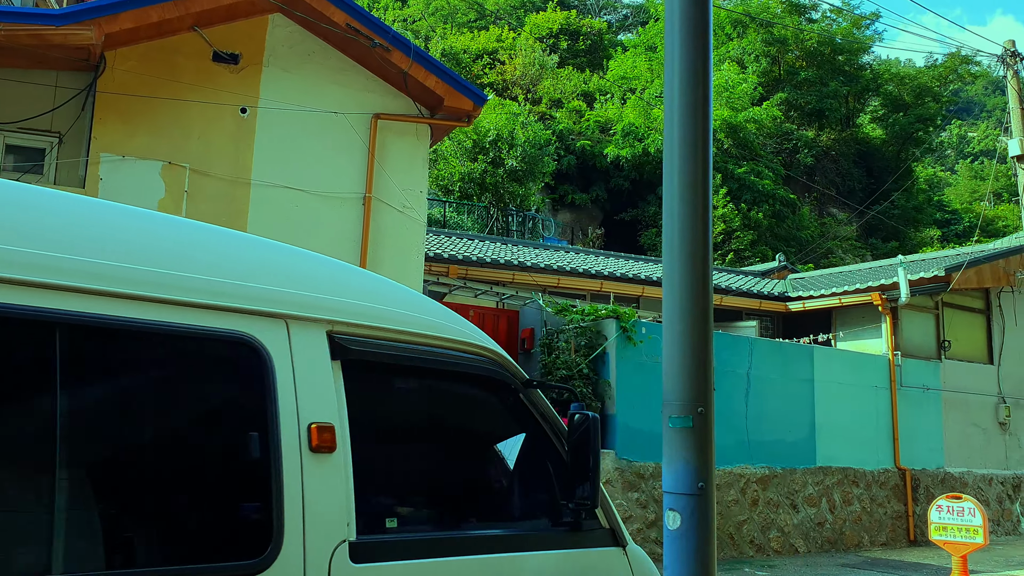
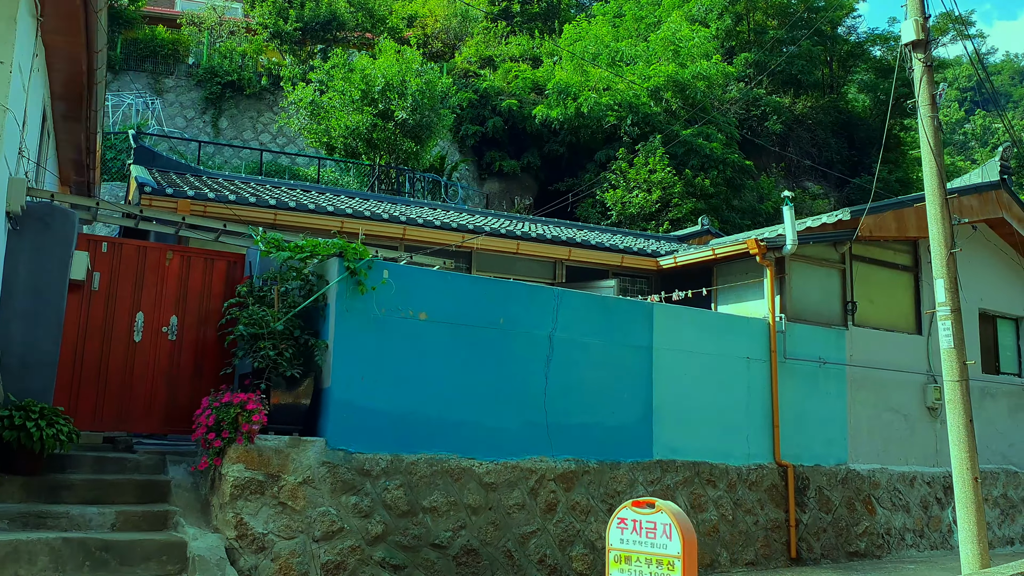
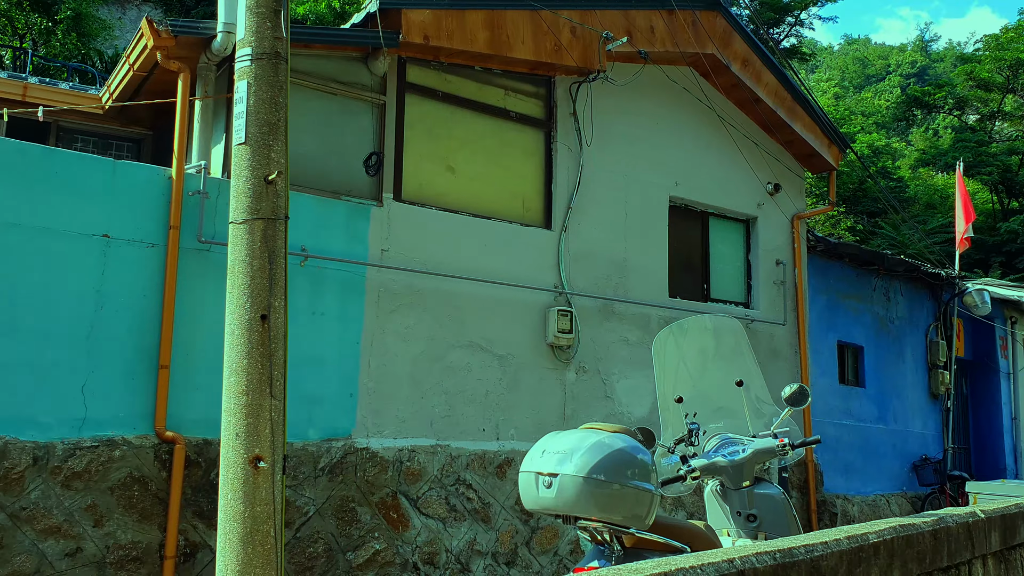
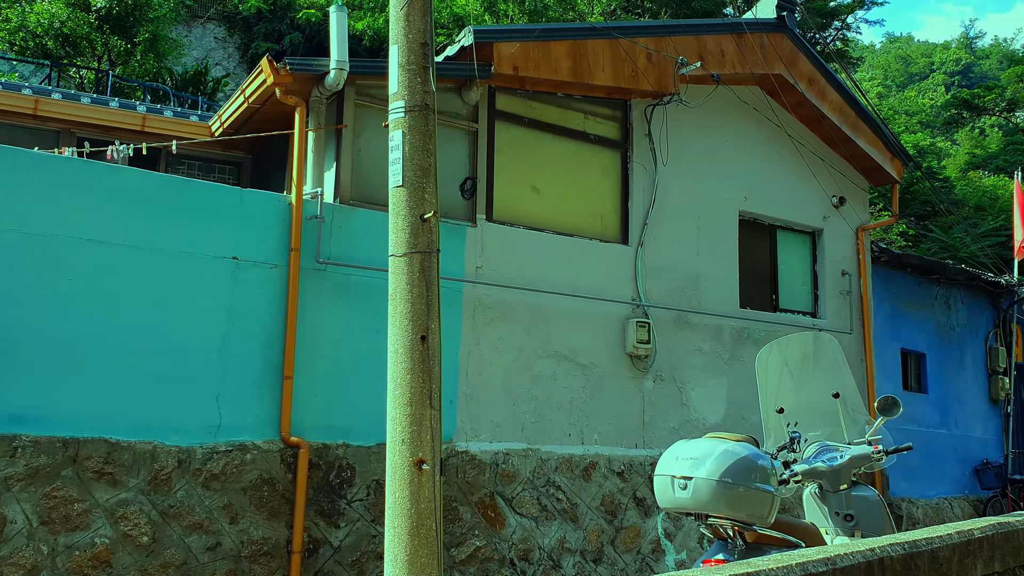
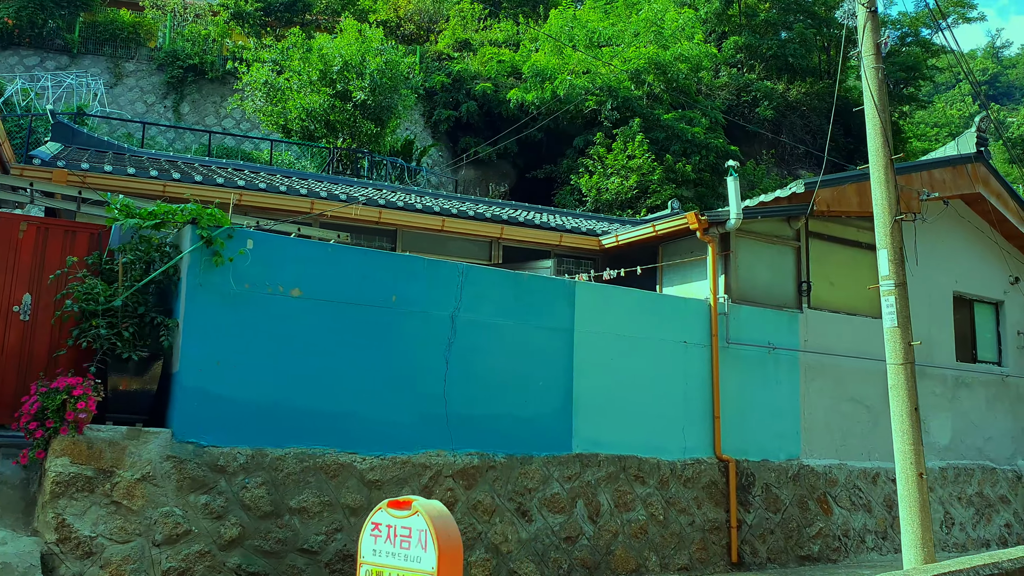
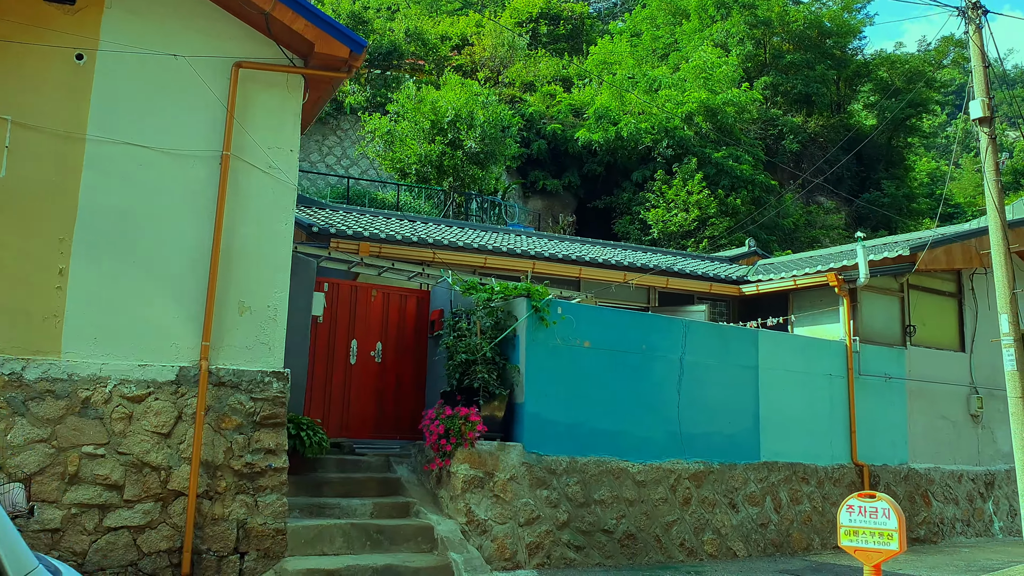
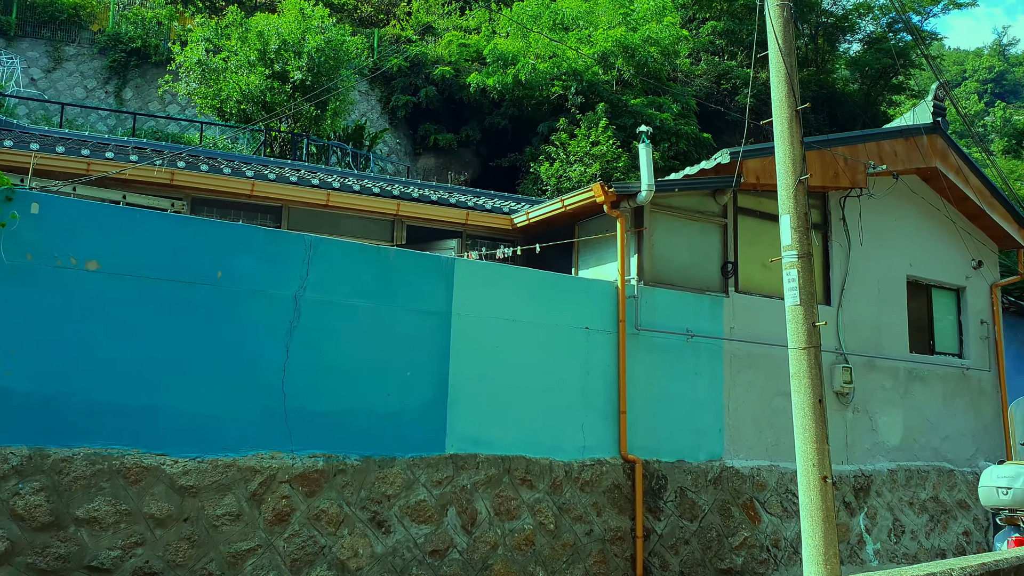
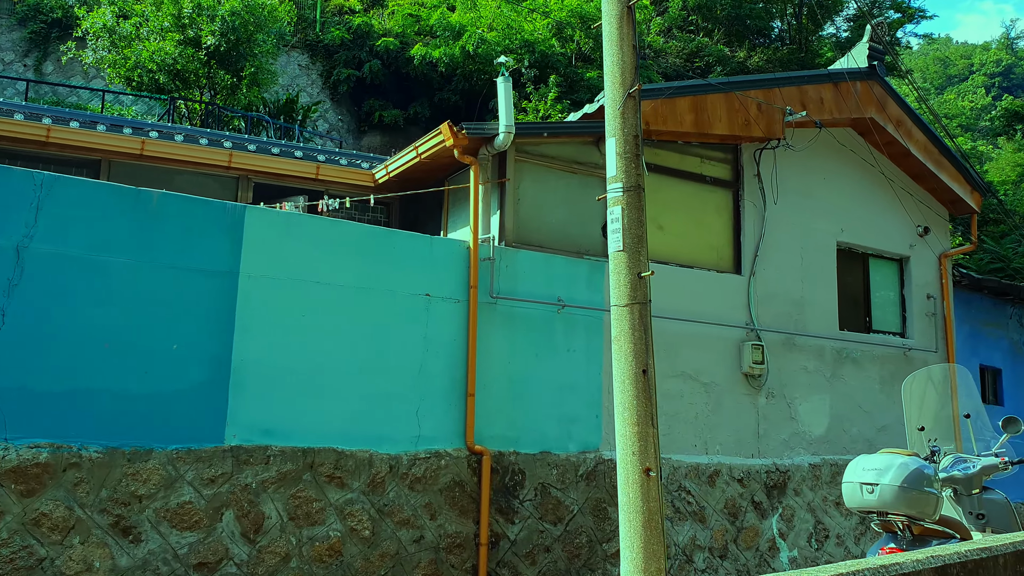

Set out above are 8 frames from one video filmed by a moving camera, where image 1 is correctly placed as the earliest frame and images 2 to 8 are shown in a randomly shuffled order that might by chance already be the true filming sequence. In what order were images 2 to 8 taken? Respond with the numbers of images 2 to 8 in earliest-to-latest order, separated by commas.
6, 2, 5, 7, 8, 4, 3
